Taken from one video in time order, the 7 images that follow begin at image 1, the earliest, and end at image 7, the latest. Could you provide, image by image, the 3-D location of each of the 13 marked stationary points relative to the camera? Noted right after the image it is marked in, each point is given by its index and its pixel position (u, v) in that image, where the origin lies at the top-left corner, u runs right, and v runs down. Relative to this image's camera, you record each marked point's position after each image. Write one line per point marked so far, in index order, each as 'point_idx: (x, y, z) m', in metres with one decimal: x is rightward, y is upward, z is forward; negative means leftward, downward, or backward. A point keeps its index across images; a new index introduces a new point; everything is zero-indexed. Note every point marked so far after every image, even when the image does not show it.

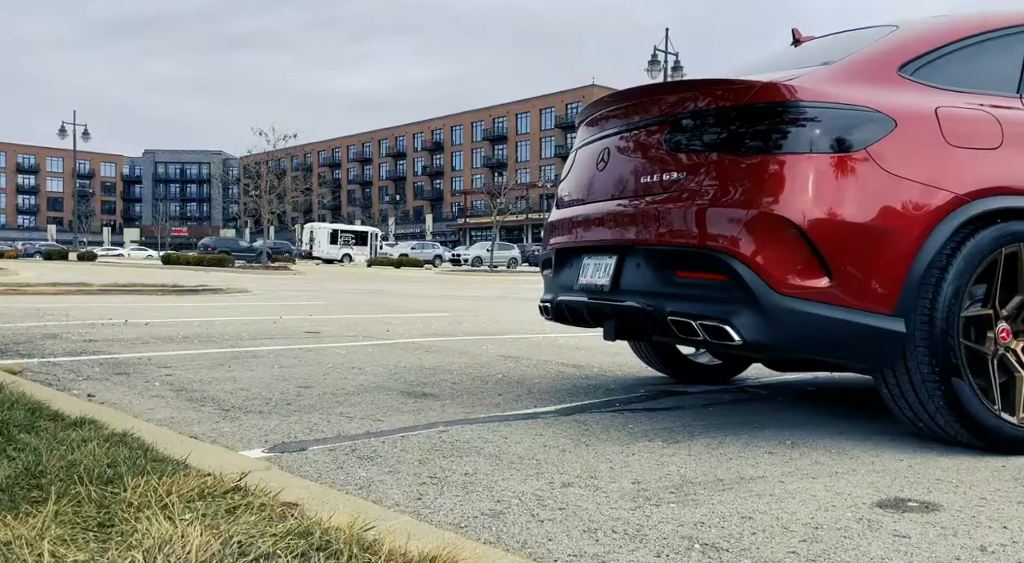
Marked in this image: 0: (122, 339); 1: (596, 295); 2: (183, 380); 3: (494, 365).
0: (-3.9, -0.6, +9.6) m
1: (+0.5, -0.1, +5.6) m
2: (-2.3, -0.7, +6.7) m
3: (-0.2, -0.7, +8.0) m
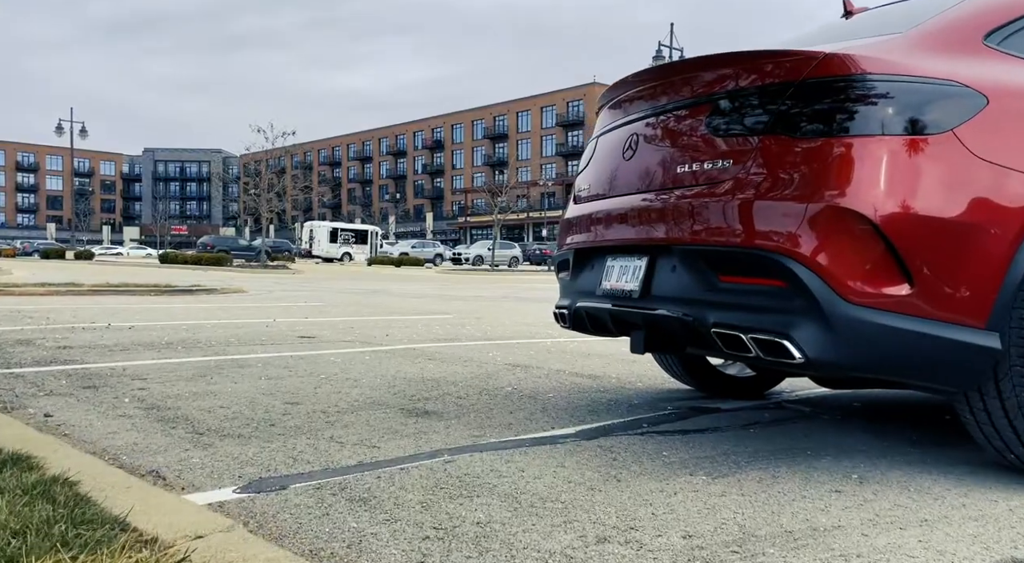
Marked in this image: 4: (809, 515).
0: (-3.8, -0.6, +8.9) m
1: (+0.6, -0.1, +4.9) m
2: (-2.2, -0.7, +6.0) m
3: (-0.1, -0.7, +7.3) m
4: (+1.0, -0.8, +3.4) m
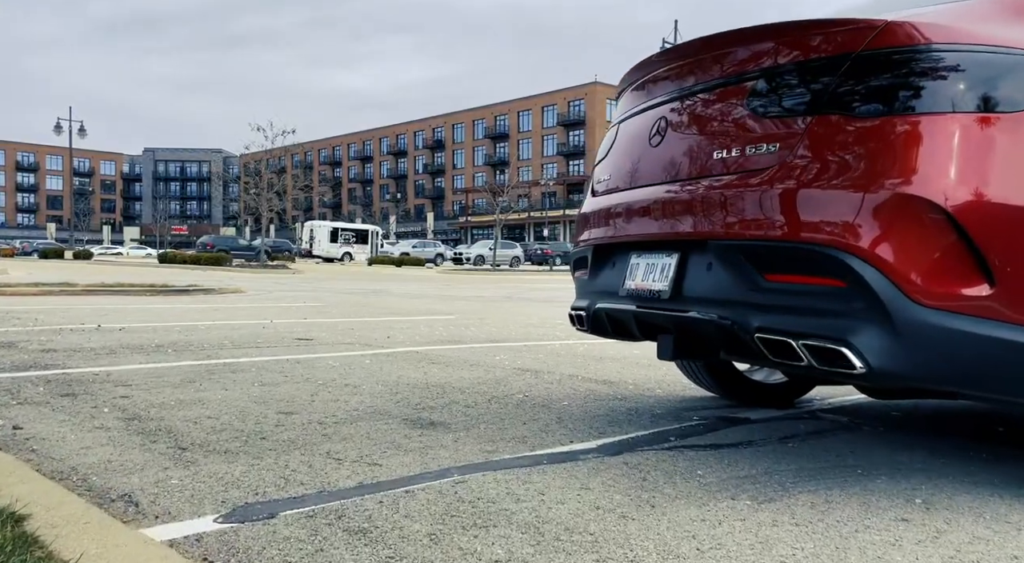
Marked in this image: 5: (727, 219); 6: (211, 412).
0: (-3.8, -0.6, +8.5) m
1: (+0.6, -0.1, +4.5) m
2: (-2.1, -0.7, +5.5) m
3: (0.0, -0.7, +6.9) m
4: (+1.1, -0.8, +2.9) m
5: (+0.9, +0.3, +4.1) m
6: (-1.7, -0.7, +5.3) m
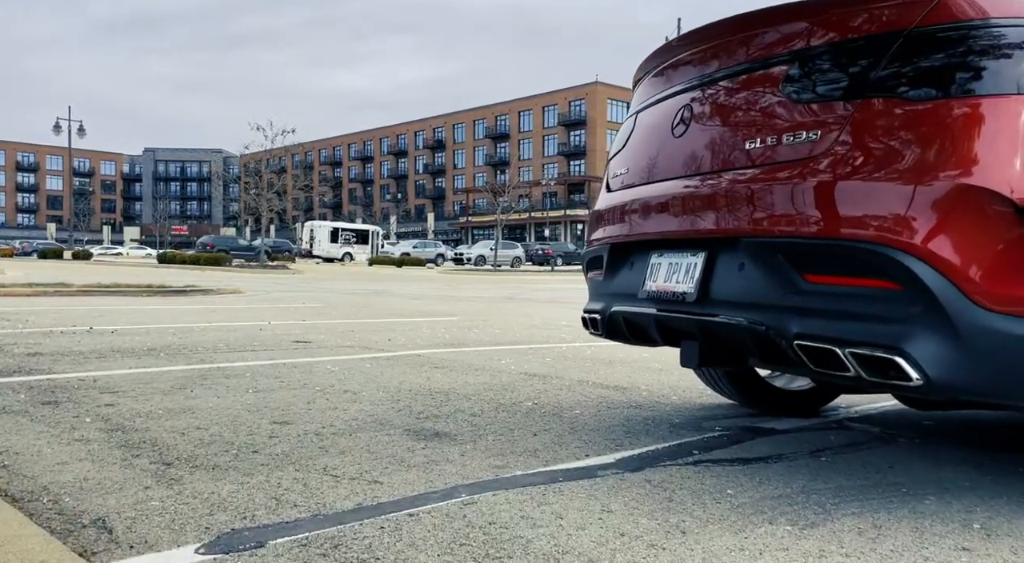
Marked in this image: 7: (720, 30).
0: (-3.7, -0.6, +8.1) m
1: (+0.7, -0.1, +4.1) m
2: (-2.1, -0.7, +5.2) m
3: (0.0, -0.7, +6.5) m
4: (+1.2, -0.8, +2.6) m
5: (+0.9, +0.3, +3.8) m
6: (-1.6, -0.7, +5.0) m
7: (+0.9, +1.1, +4.2) m
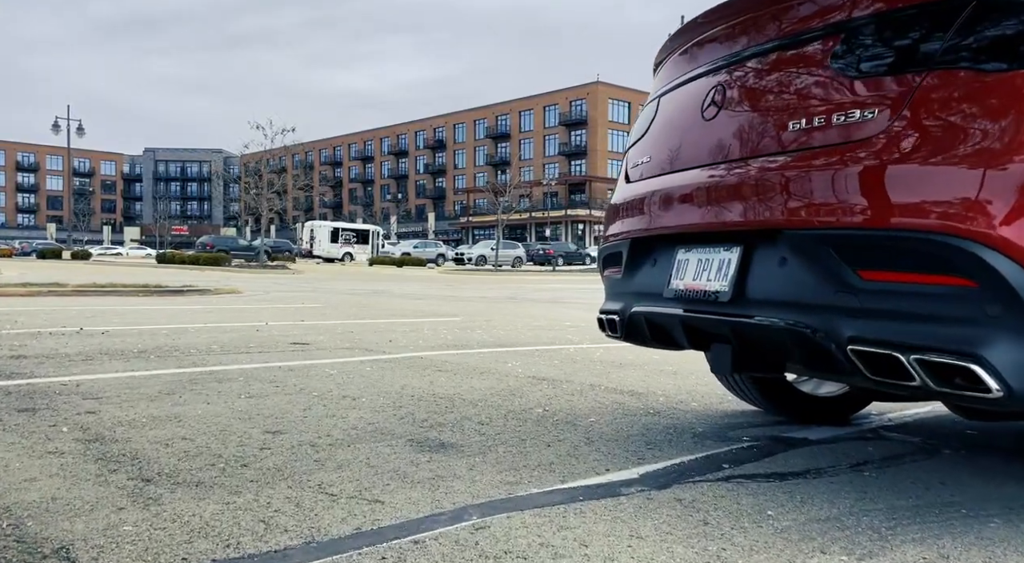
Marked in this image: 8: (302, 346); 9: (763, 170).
0: (-3.7, -0.6, +7.8) m
1: (+0.7, -0.1, +3.8) m
2: (-2.0, -0.7, +4.8) m
3: (+0.1, -0.7, +6.1) m
4: (+1.2, -0.8, +2.2) m
5: (+1.0, +0.3, +3.4) m
6: (-1.6, -0.7, +4.6) m
7: (+1.0, +1.1, +3.8) m
8: (-1.9, -0.6, +8.7) m
9: (+1.0, +0.4, +3.6) m
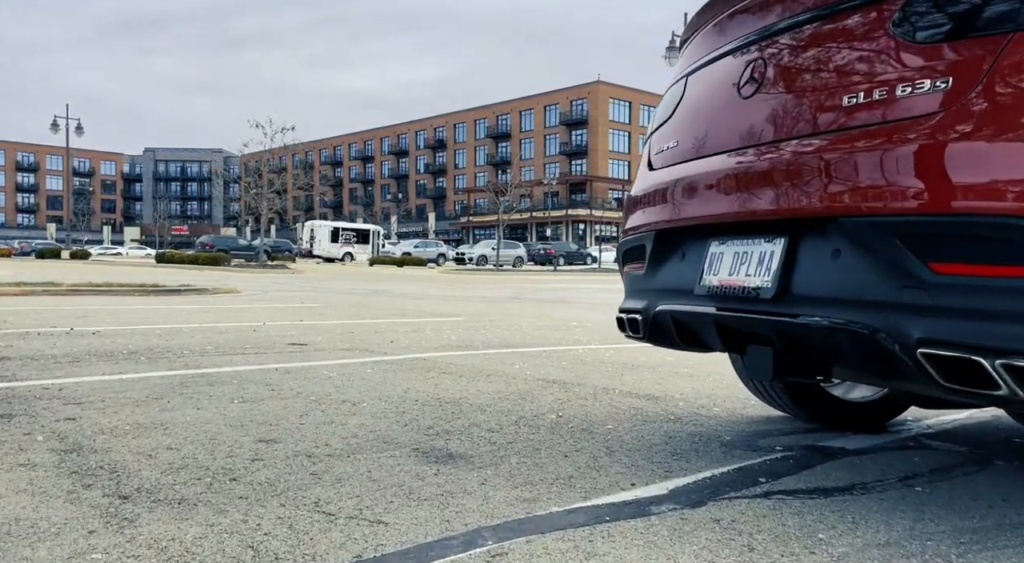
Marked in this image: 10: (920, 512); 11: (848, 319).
0: (-3.6, -0.6, +7.4) m
1: (+0.8, -0.1, +3.4) m
2: (-2.0, -0.7, +4.5) m
3: (+0.2, -0.7, +5.8) m
4: (+1.3, -0.8, +1.8) m
5: (+1.1, +0.3, +3.0) m
6: (-1.5, -0.7, +4.3) m
7: (+1.0, +1.1, +3.4) m
8: (-1.8, -0.6, +8.3) m
9: (+1.0, +0.4, +3.2) m
10: (+1.4, -0.8, +3.2) m
11: (+1.0, -0.1, +3.0) m
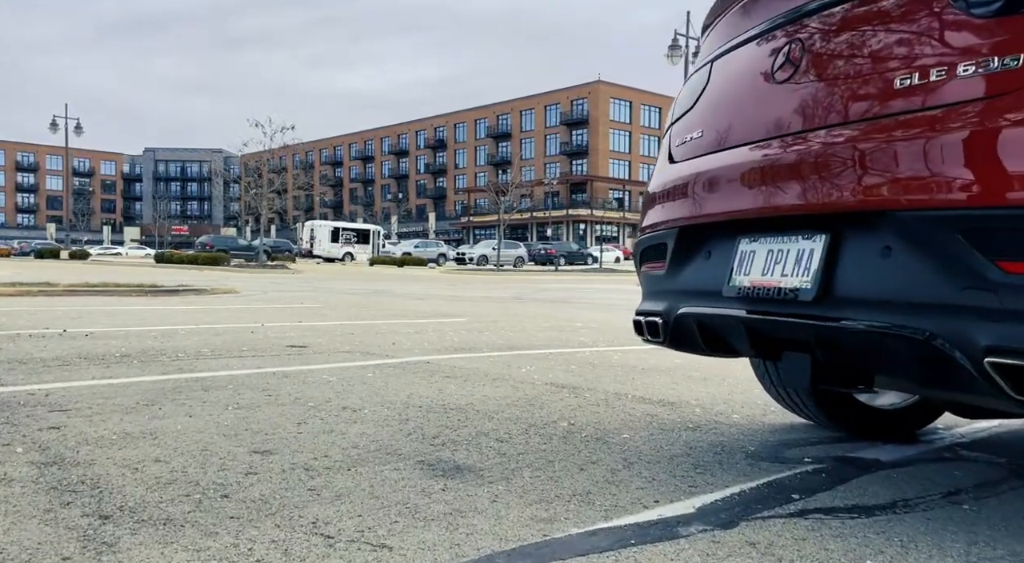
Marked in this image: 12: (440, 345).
0: (-3.5, -0.6, +7.1) m
1: (+0.8, -0.1, +3.1) m
2: (-1.9, -0.7, +4.2) m
3: (+0.2, -0.7, +5.5) m
4: (+1.3, -0.8, +1.6) m
5: (+1.1, +0.3, +2.8) m
6: (-1.5, -0.7, +4.0) m
7: (+1.1, +1.1, +3.2) m
8: (-1.8, -0.6, +8.1) m
9: (+1.1, +0.4, +2.9) m
10: (+1.4, -0.8, +2.9) m
11: (+1.1, -0.1, +2.8) m
12: (-0.6, -0.6, +8.6) m
